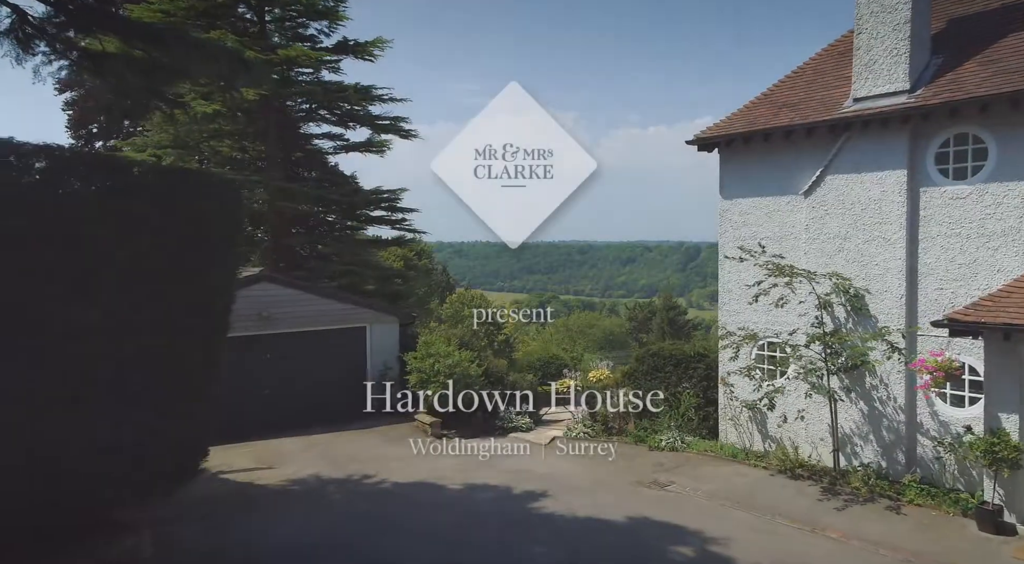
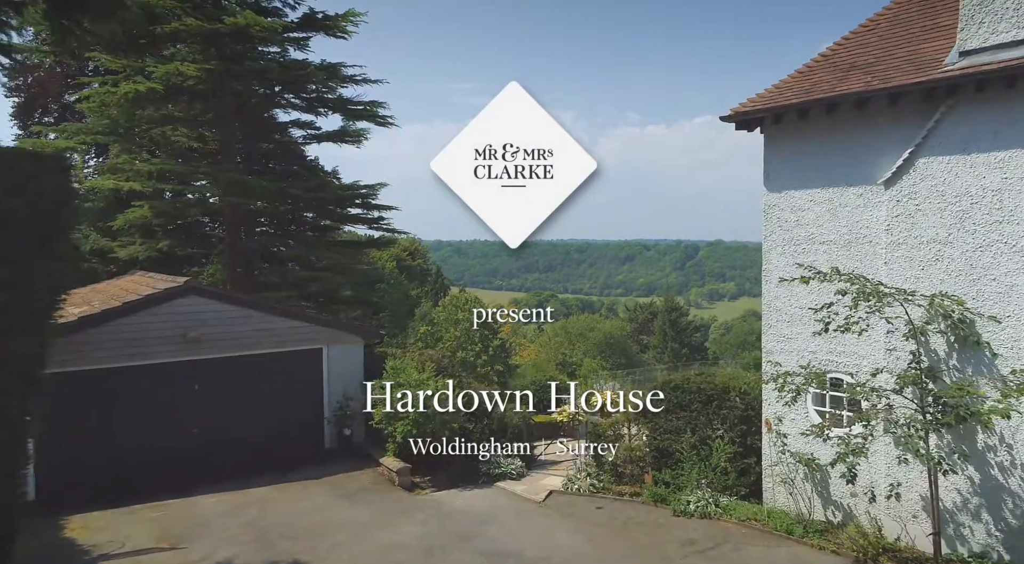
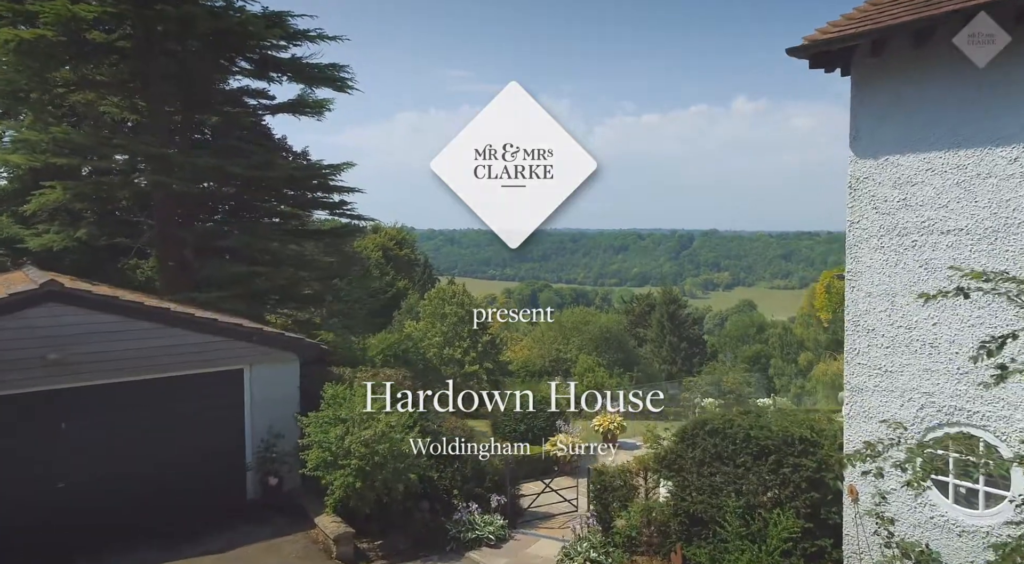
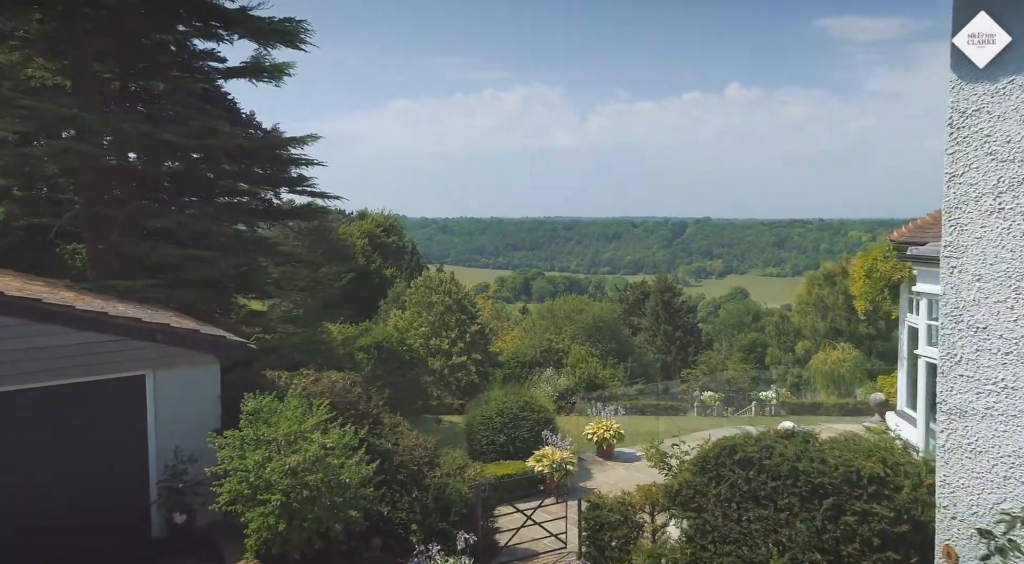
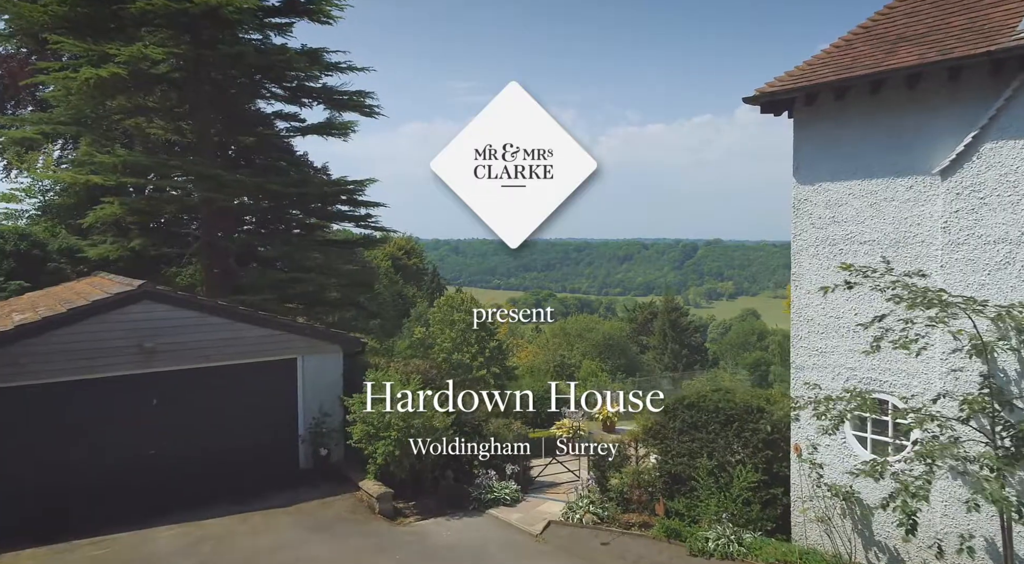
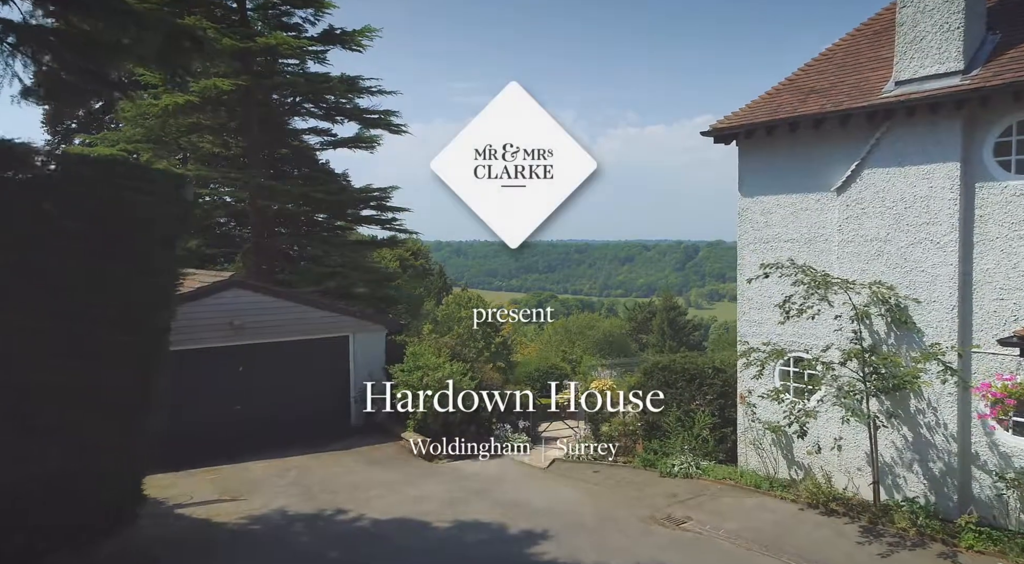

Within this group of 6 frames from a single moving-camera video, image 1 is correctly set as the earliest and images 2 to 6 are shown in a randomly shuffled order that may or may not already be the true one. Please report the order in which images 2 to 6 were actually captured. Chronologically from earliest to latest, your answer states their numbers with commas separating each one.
6, 2, 5, 3, 4
